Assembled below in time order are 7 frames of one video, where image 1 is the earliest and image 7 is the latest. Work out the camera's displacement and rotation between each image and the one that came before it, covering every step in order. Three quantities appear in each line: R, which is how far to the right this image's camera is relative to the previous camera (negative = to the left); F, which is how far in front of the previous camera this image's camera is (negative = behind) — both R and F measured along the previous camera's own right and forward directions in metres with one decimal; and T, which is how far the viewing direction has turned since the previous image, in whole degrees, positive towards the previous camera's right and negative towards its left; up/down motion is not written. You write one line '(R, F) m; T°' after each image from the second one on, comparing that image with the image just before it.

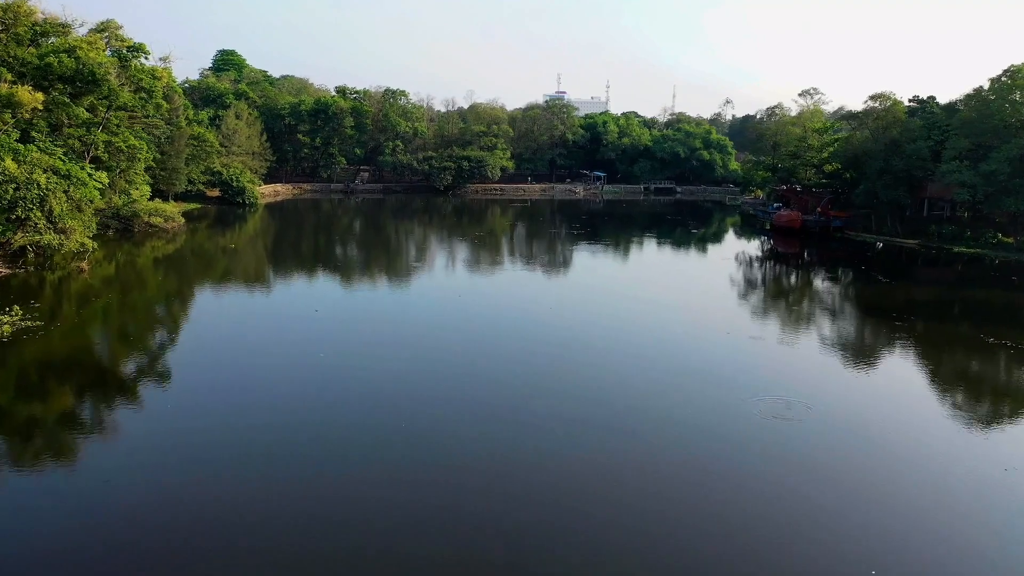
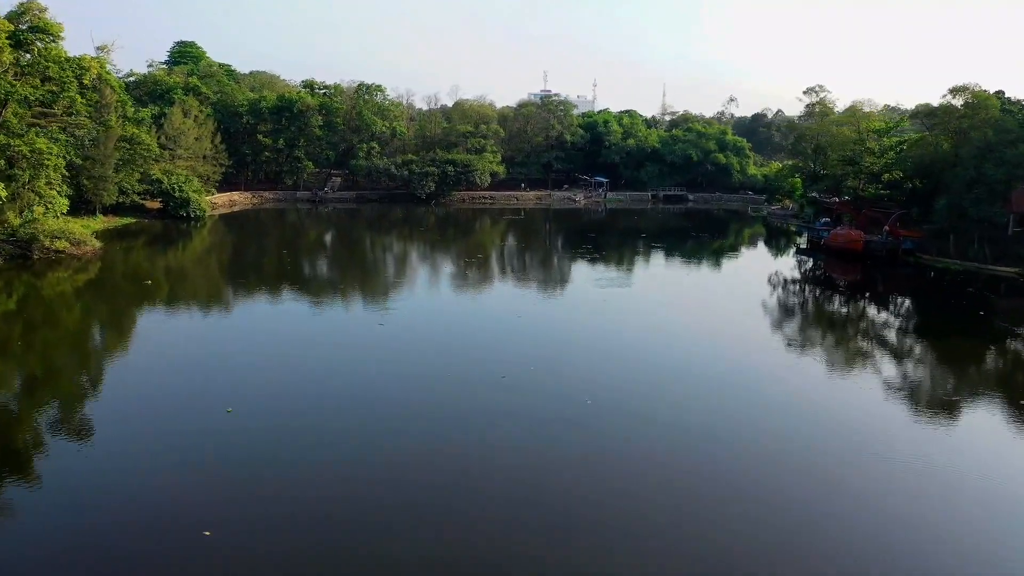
(-0.2, +4.6) m; +1°
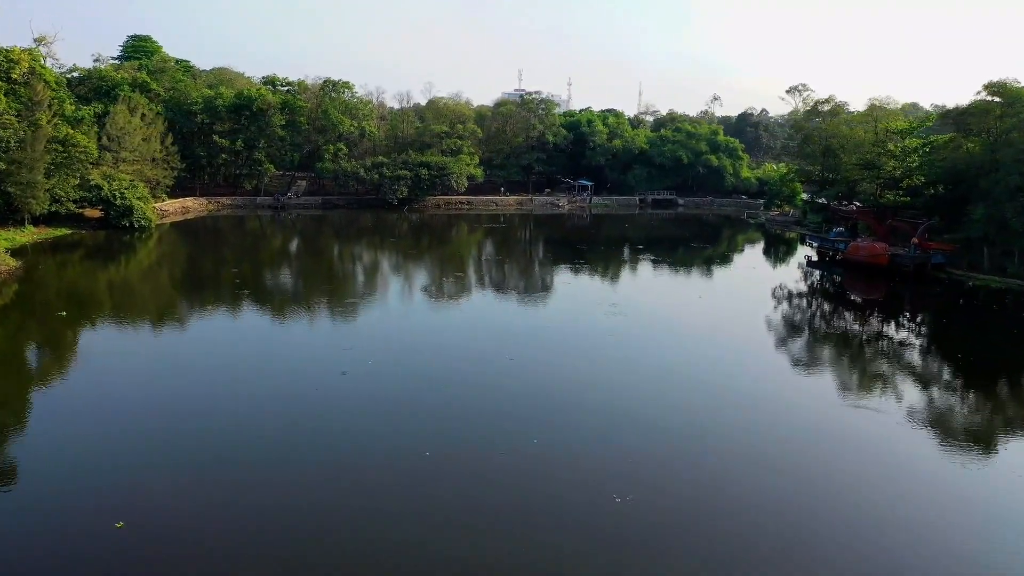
(-0.2, +2.3) m; +2°
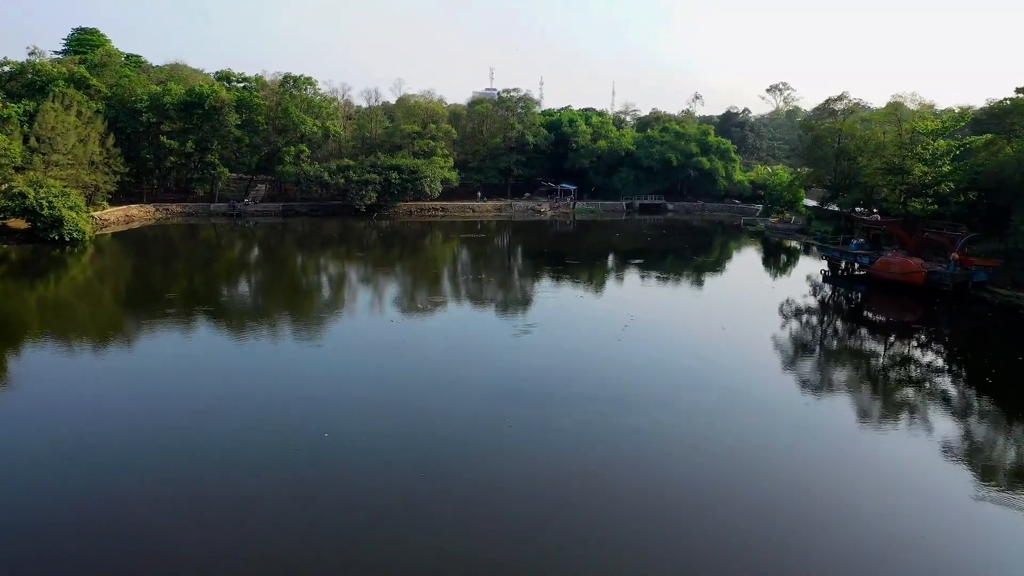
(-0.3, +2.3) m; +2°
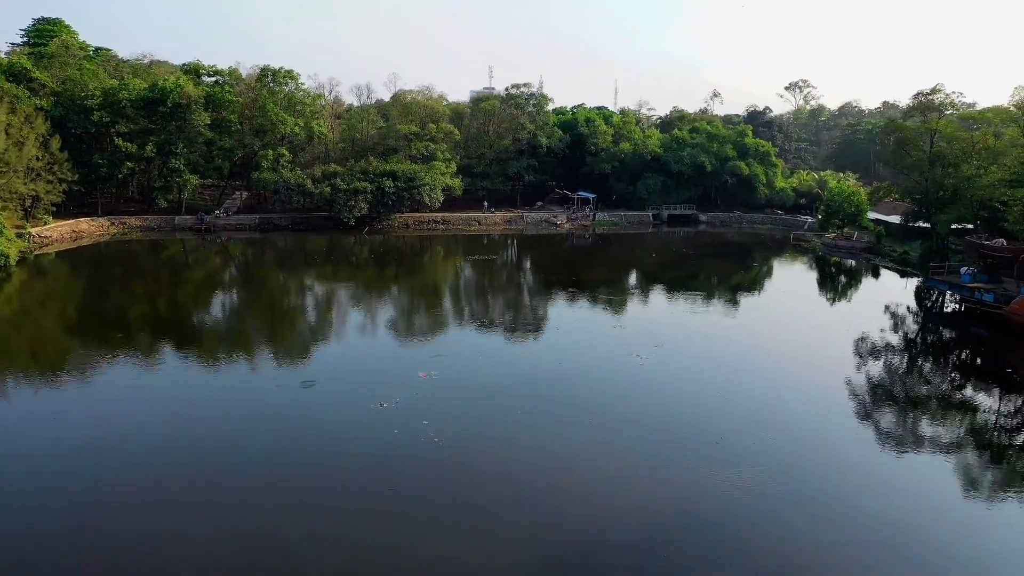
(-0.6, +3.6) m; 0°
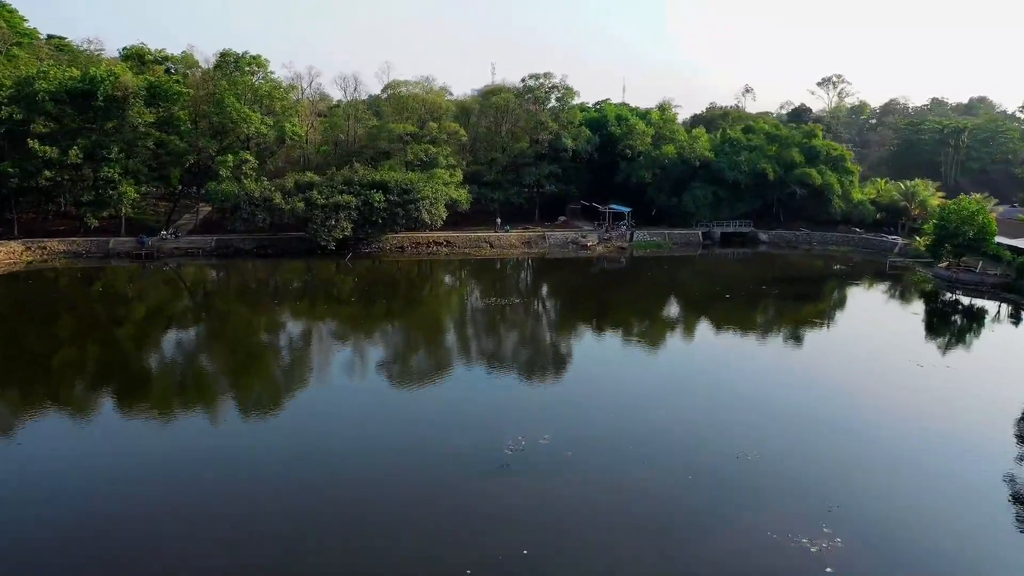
(-0.6, +4.7) m; 0°
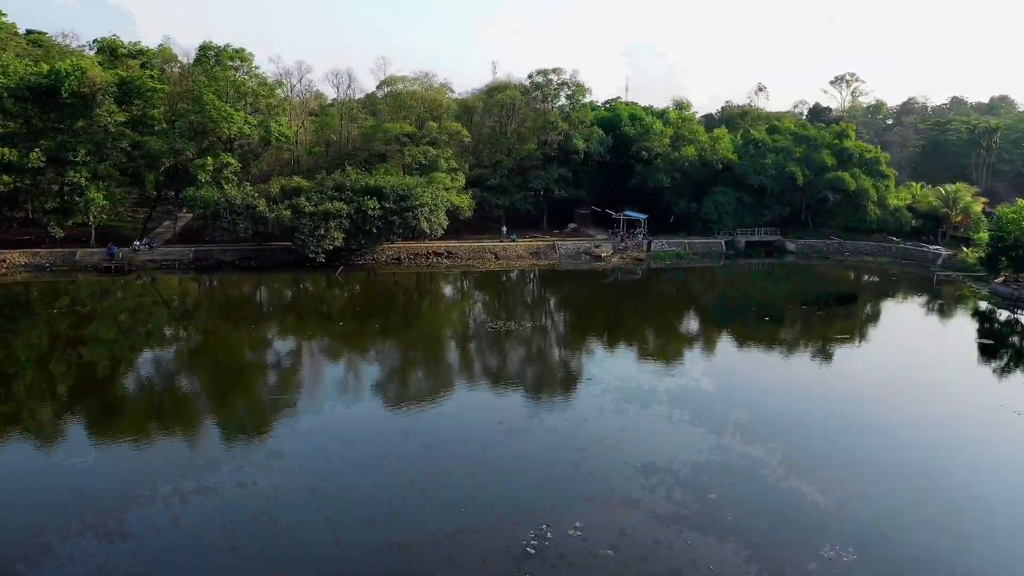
(-0.2, +1.7) m; 0°
